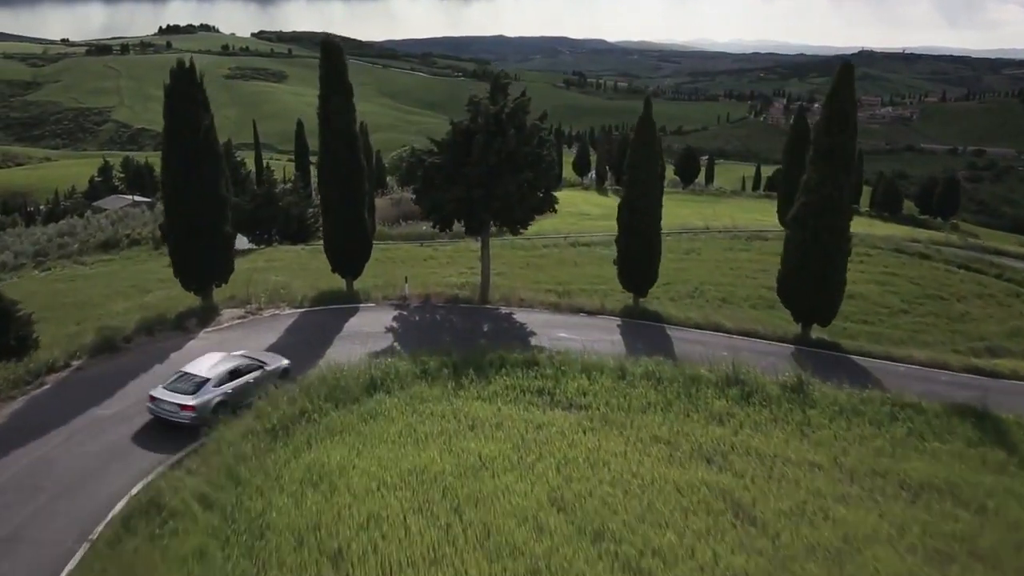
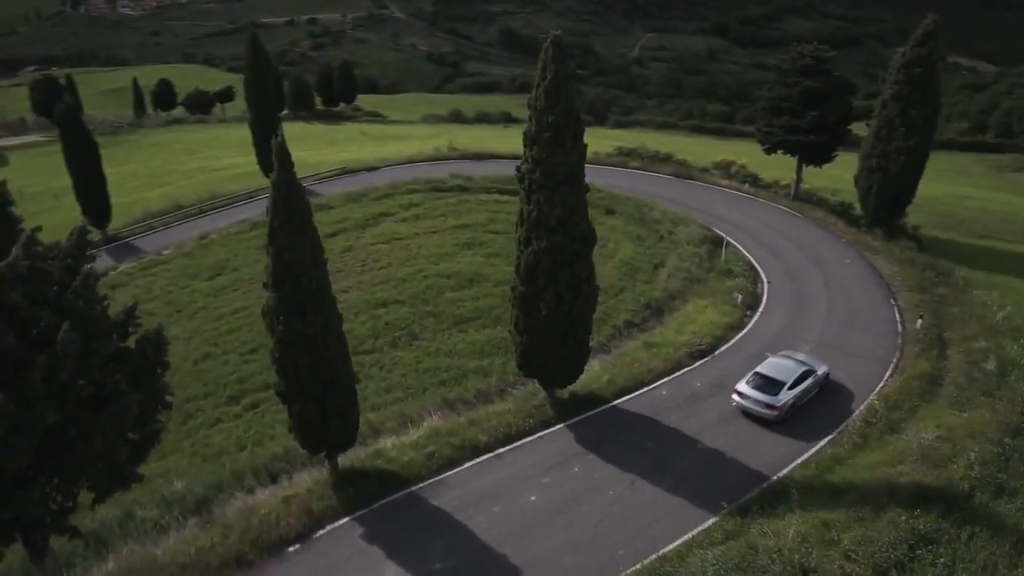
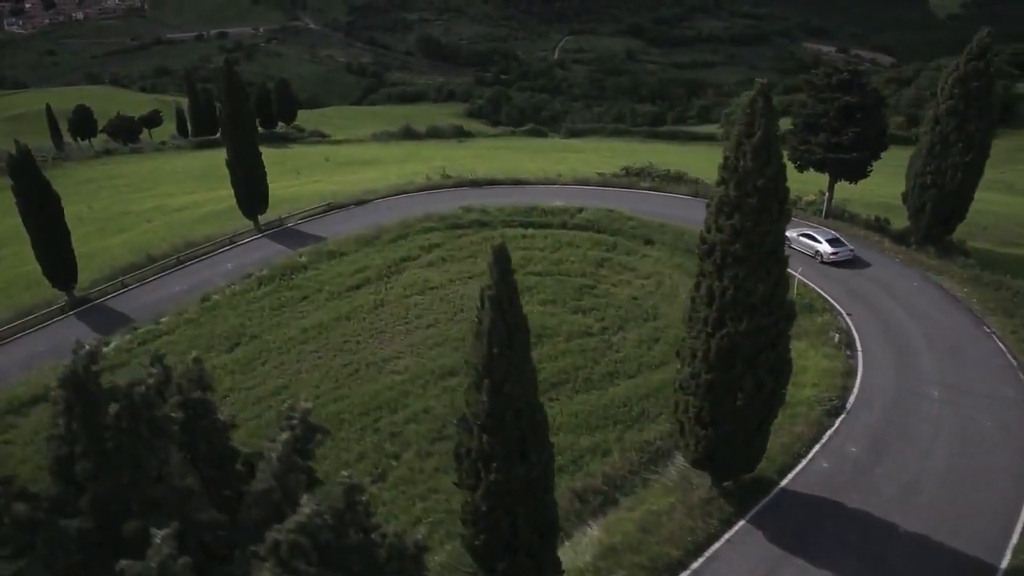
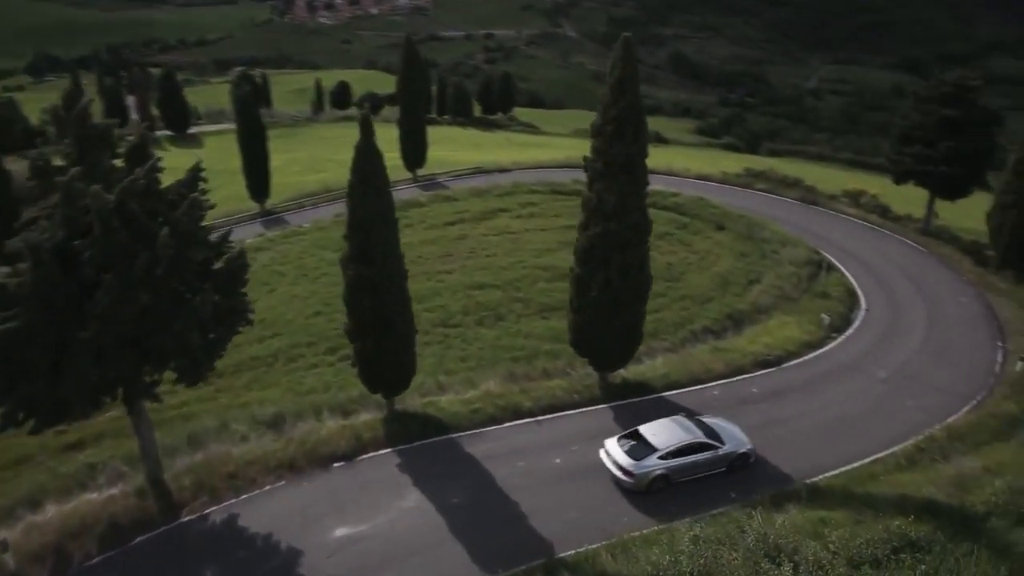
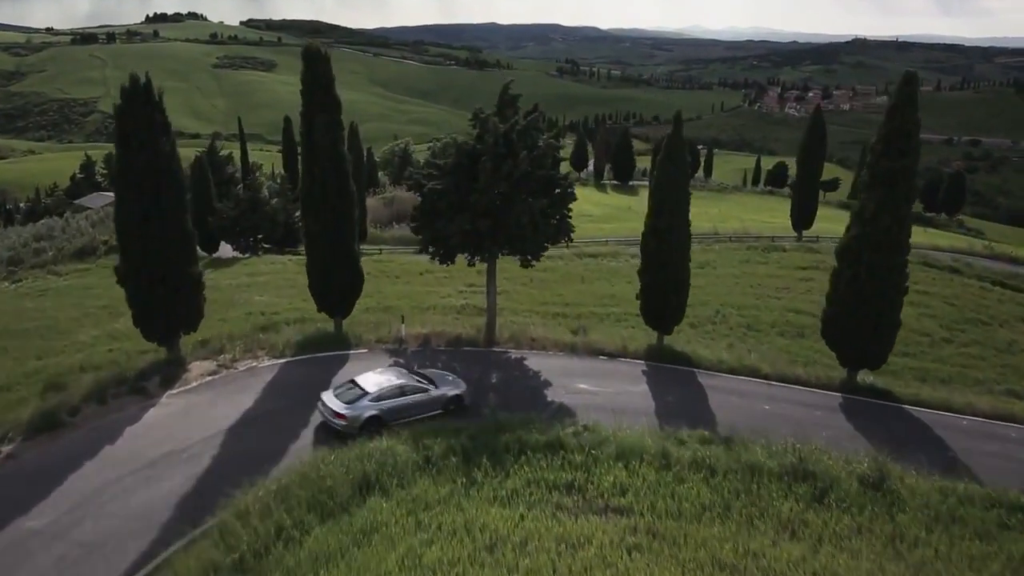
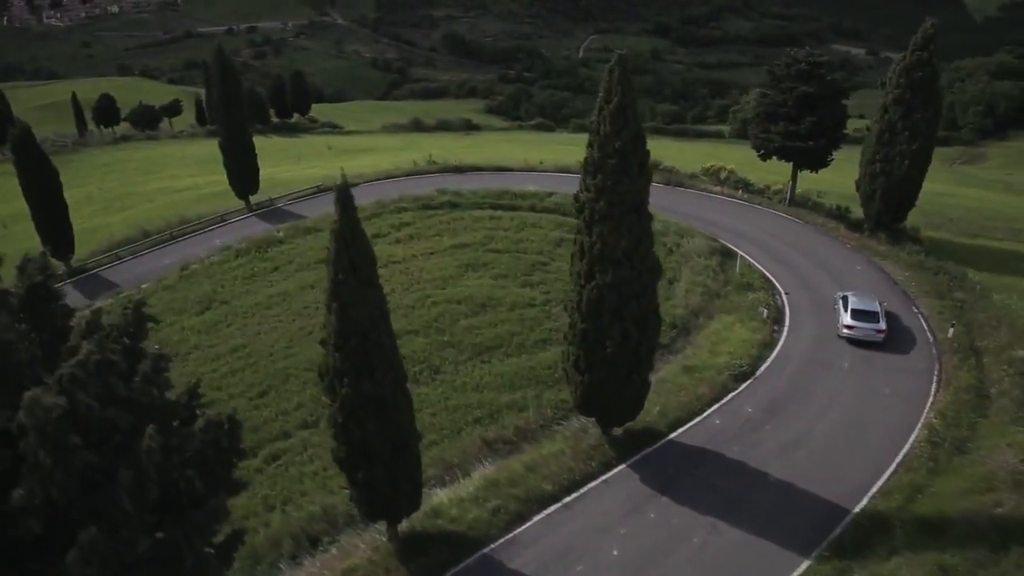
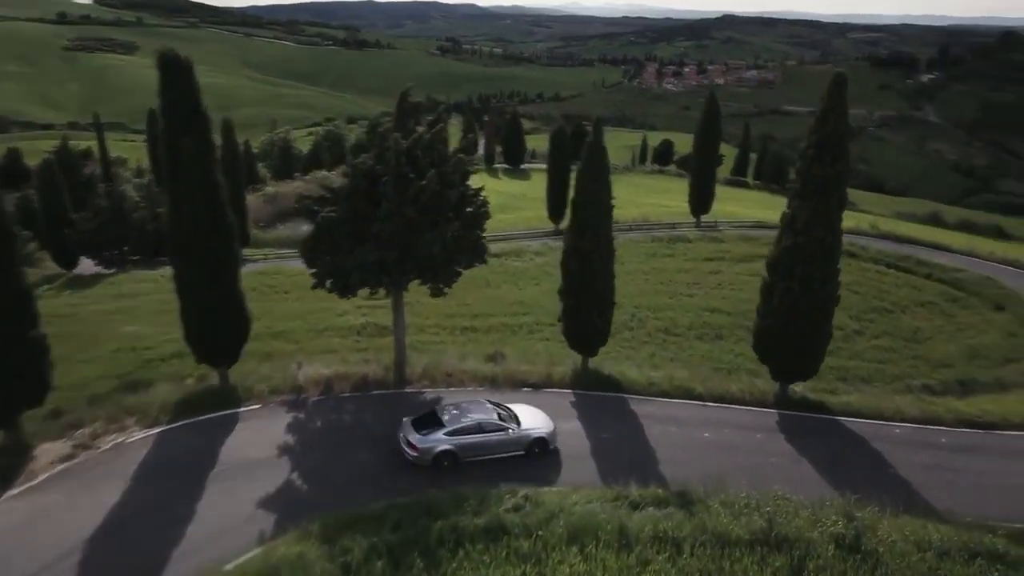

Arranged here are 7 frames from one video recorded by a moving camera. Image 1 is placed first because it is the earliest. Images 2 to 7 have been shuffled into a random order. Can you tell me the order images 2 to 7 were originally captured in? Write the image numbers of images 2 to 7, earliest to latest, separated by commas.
5, 7, 4, 2, 6, 3
